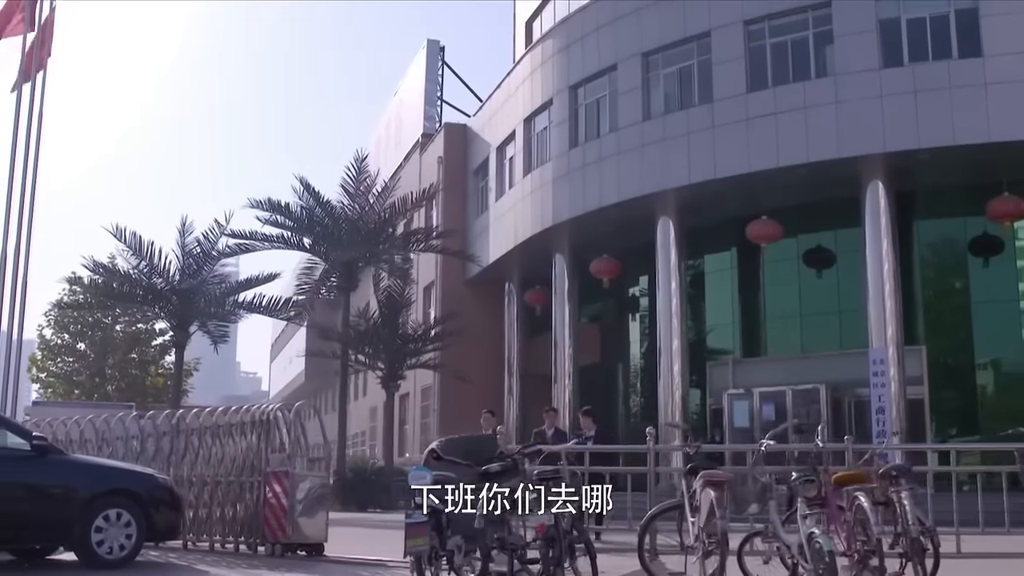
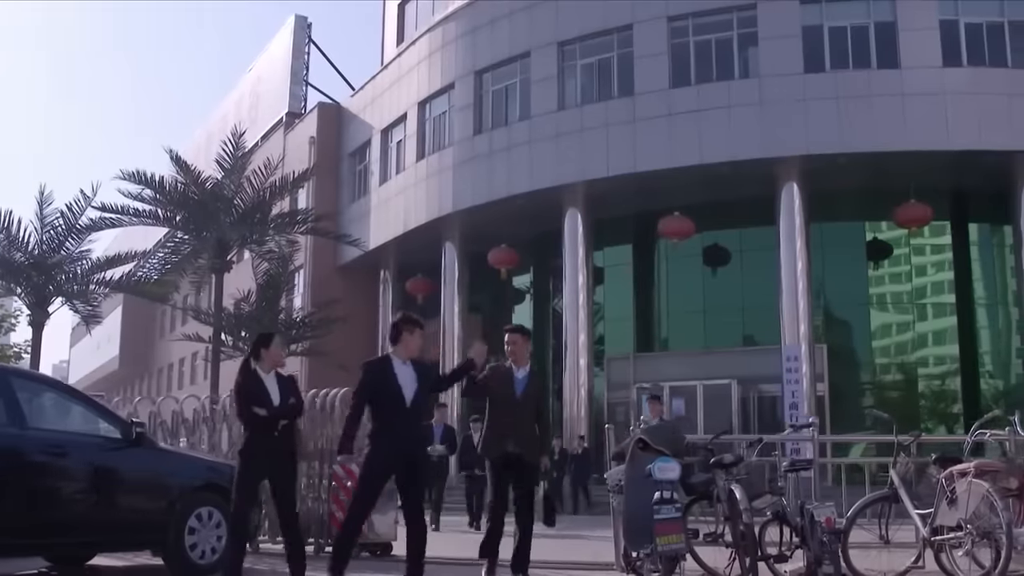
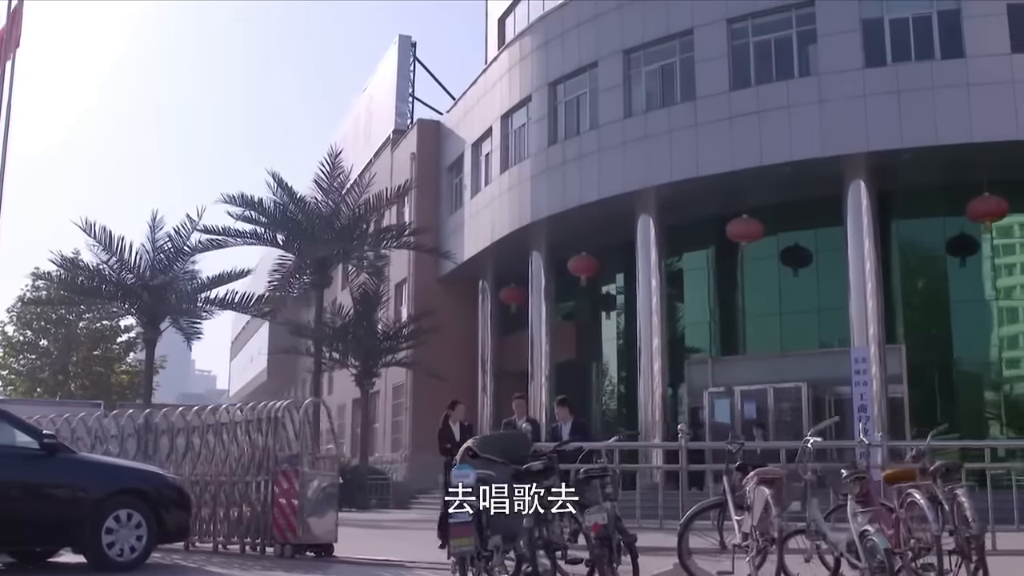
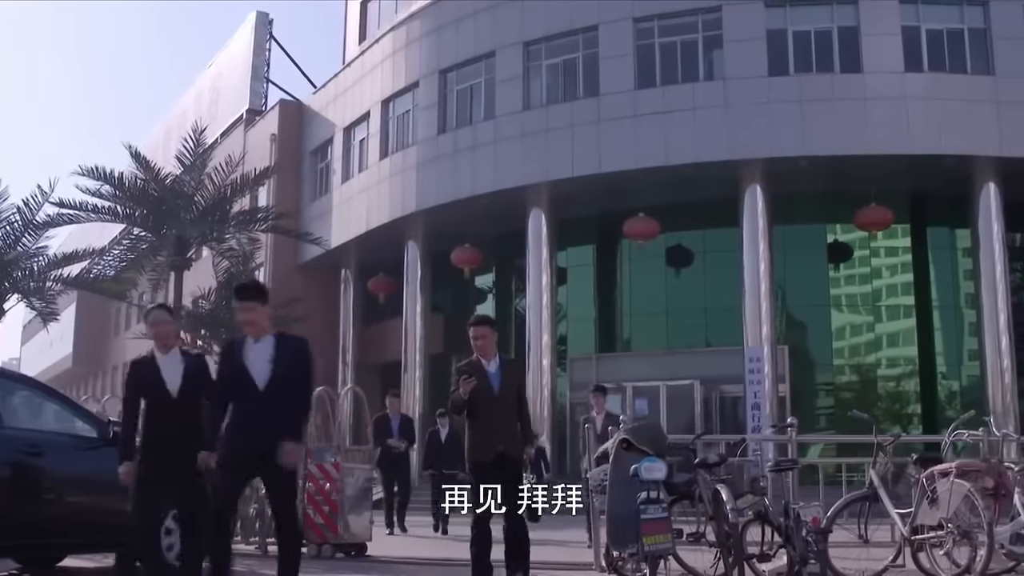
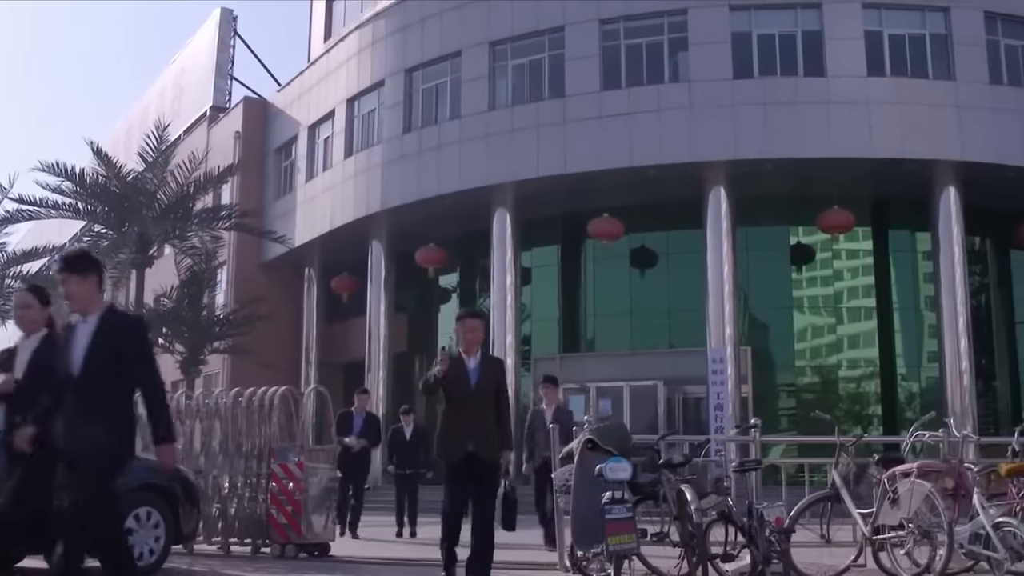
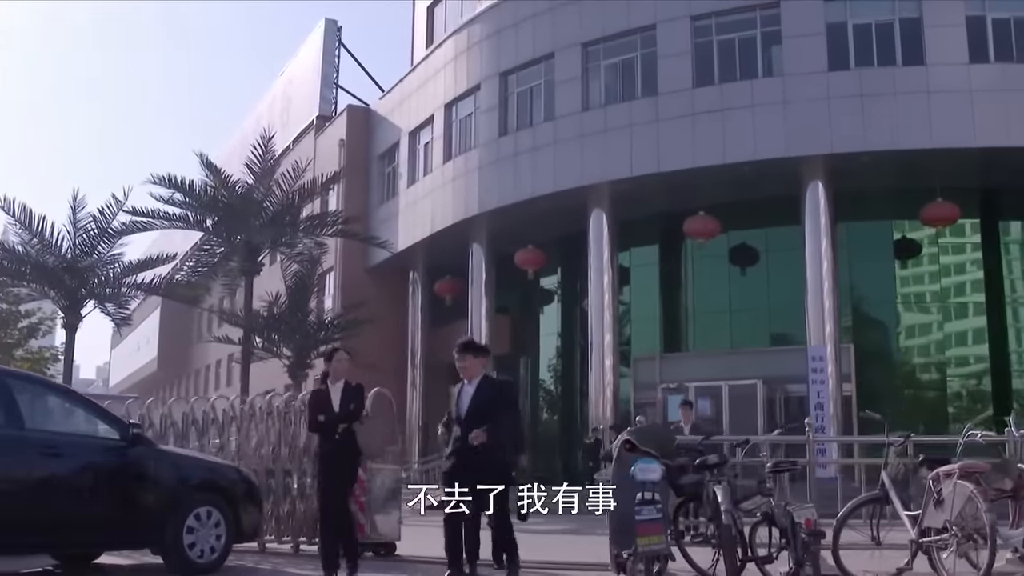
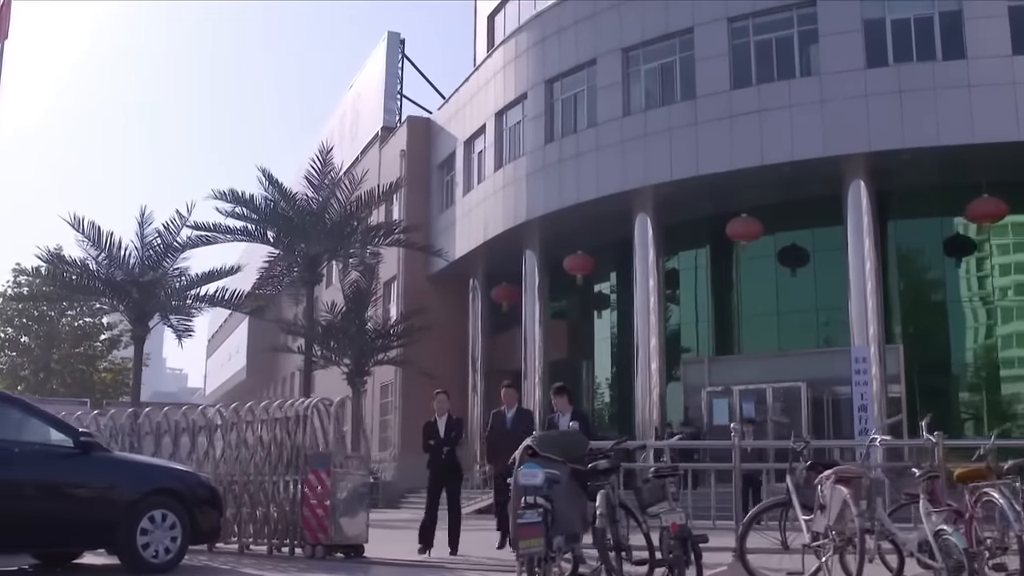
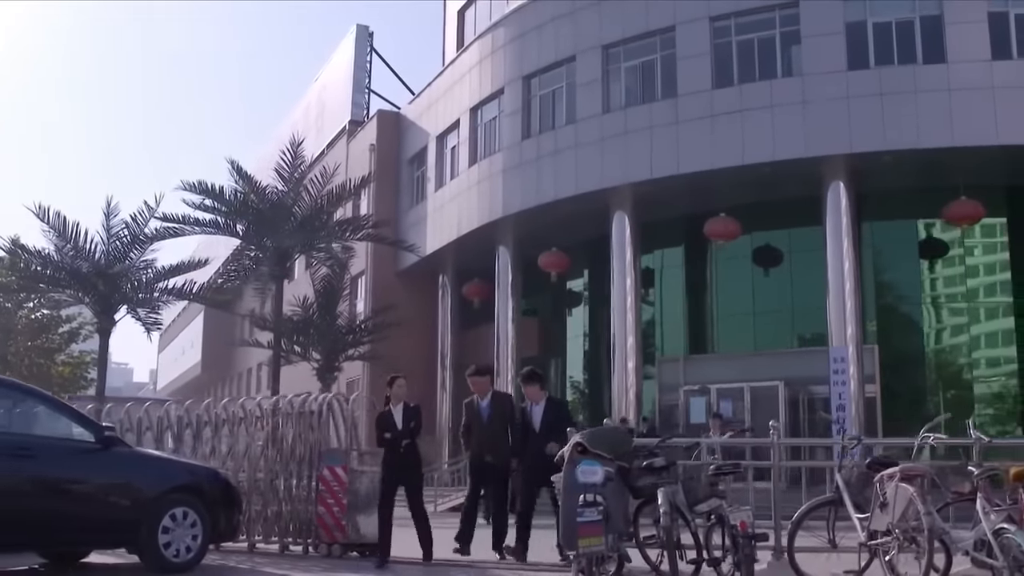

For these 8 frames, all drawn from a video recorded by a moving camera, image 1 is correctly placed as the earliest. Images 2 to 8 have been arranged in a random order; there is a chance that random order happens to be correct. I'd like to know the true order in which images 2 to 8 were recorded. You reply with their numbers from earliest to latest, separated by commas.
3, 7, 8, 6, 2, 4, 5
